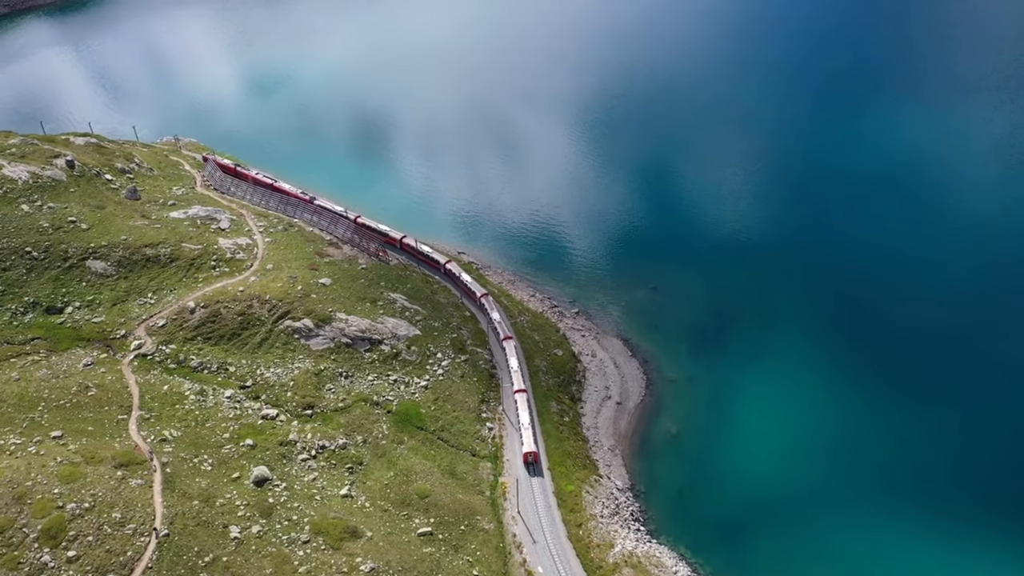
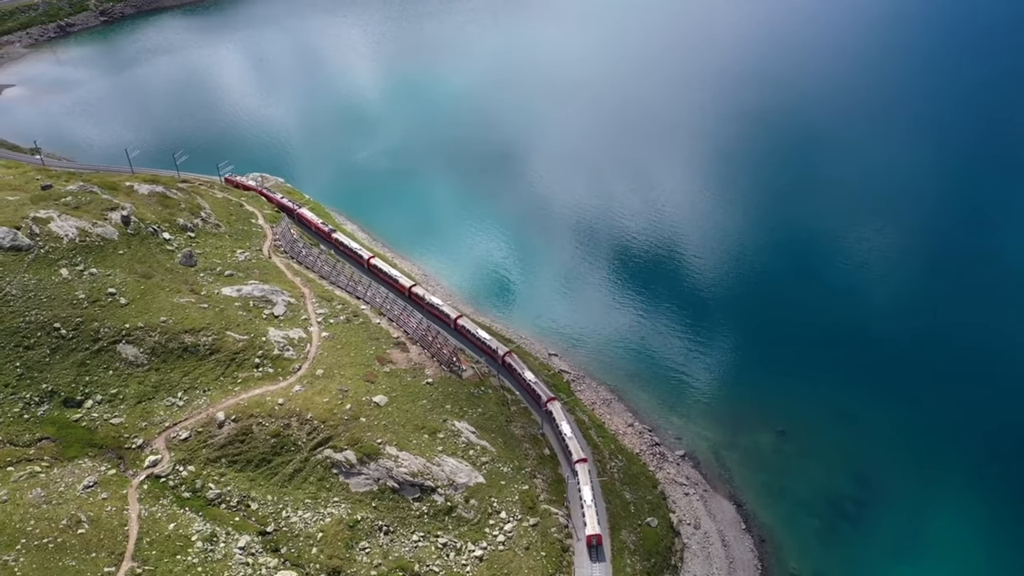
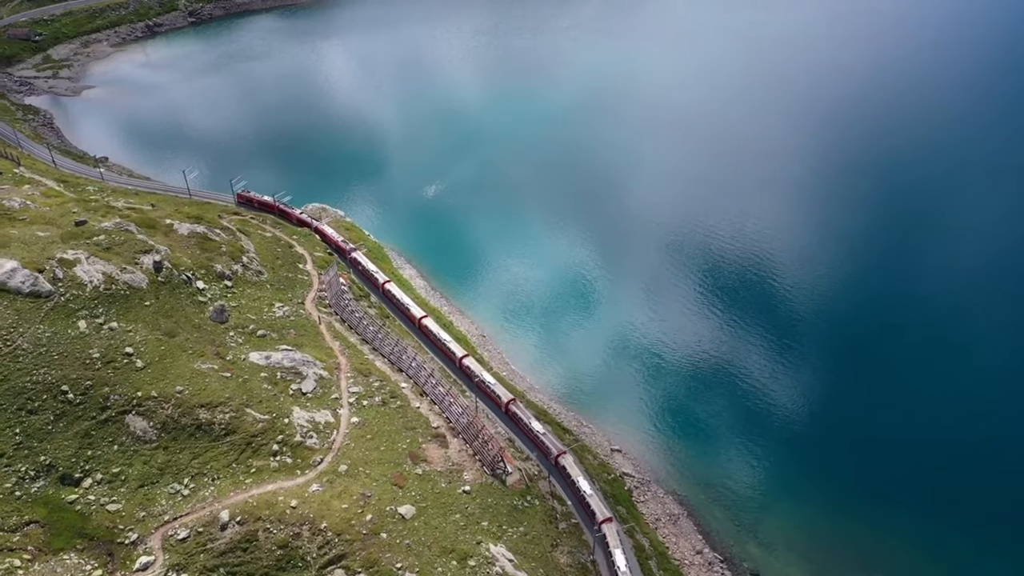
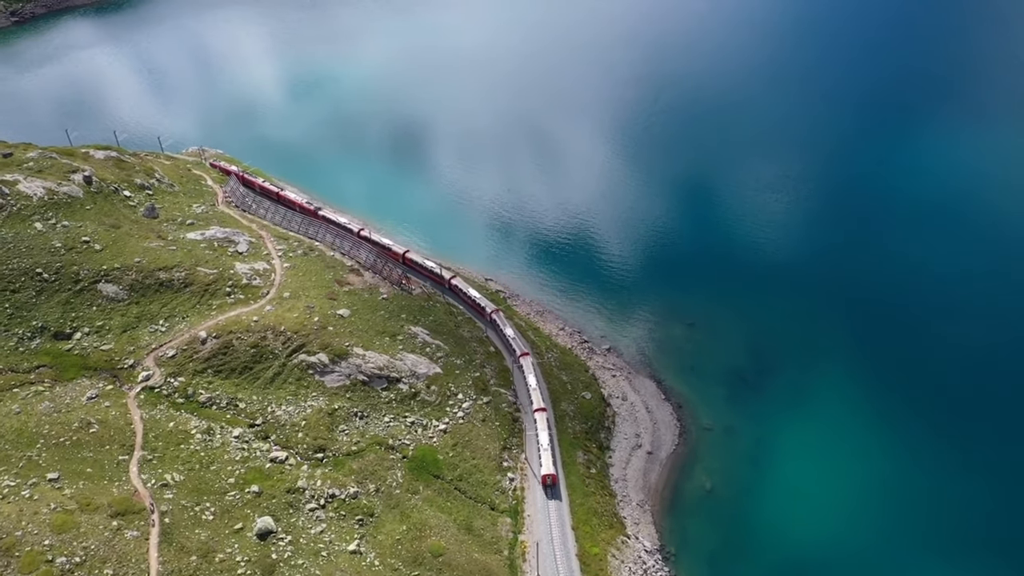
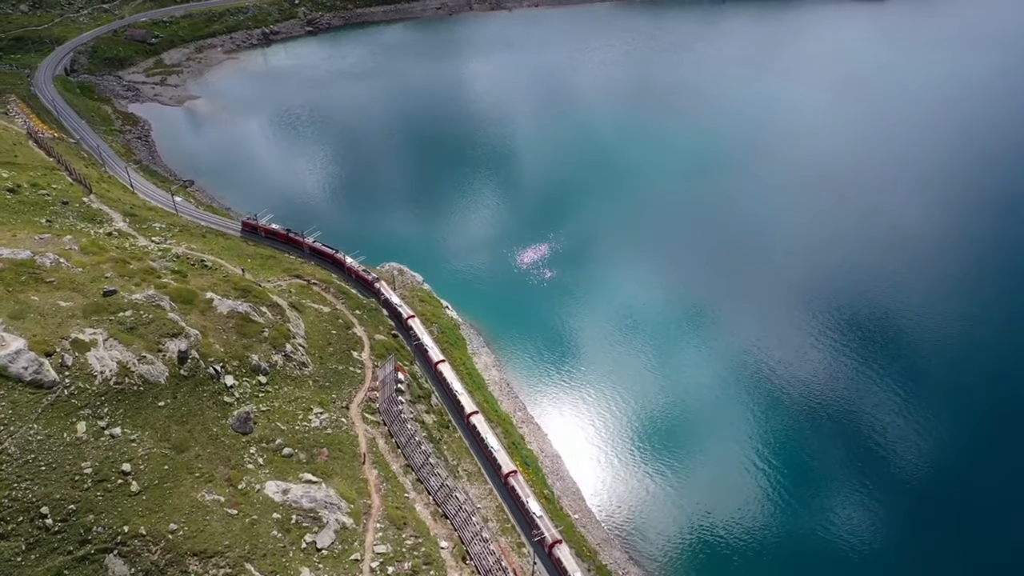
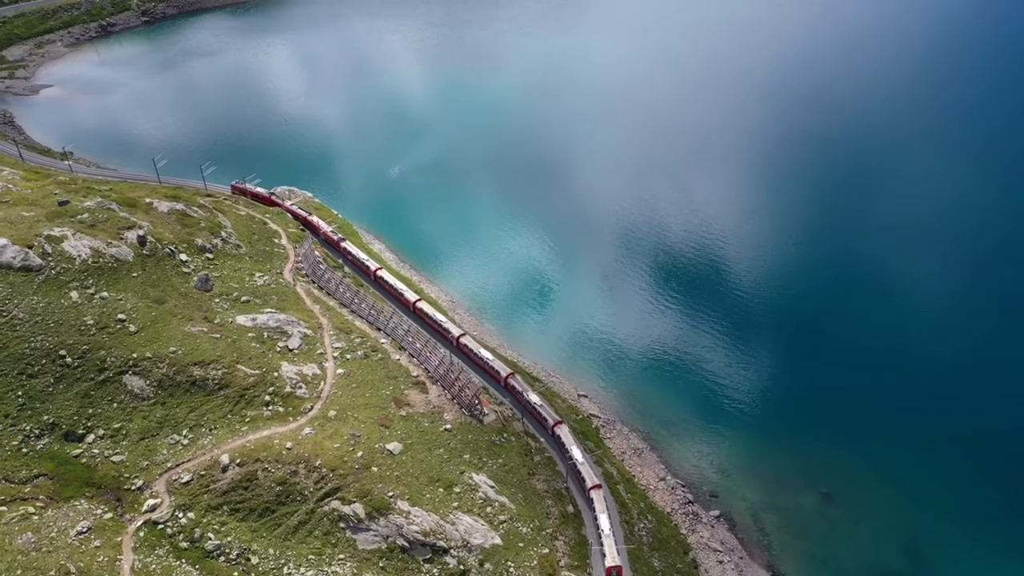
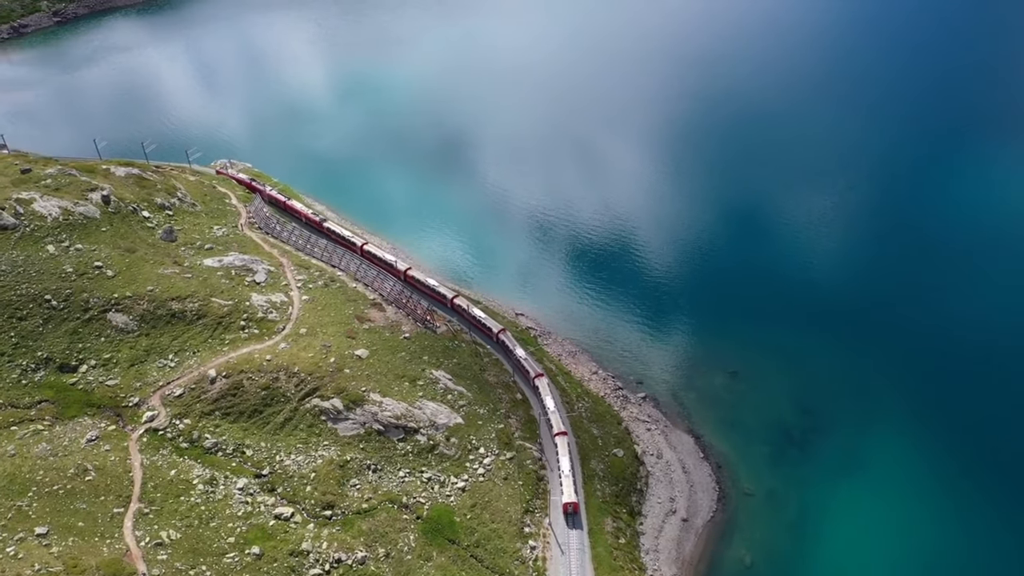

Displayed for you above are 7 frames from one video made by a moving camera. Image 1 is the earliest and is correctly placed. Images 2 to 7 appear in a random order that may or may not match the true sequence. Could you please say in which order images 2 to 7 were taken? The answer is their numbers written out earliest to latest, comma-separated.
4, 7, 2, 6, 3, 5
